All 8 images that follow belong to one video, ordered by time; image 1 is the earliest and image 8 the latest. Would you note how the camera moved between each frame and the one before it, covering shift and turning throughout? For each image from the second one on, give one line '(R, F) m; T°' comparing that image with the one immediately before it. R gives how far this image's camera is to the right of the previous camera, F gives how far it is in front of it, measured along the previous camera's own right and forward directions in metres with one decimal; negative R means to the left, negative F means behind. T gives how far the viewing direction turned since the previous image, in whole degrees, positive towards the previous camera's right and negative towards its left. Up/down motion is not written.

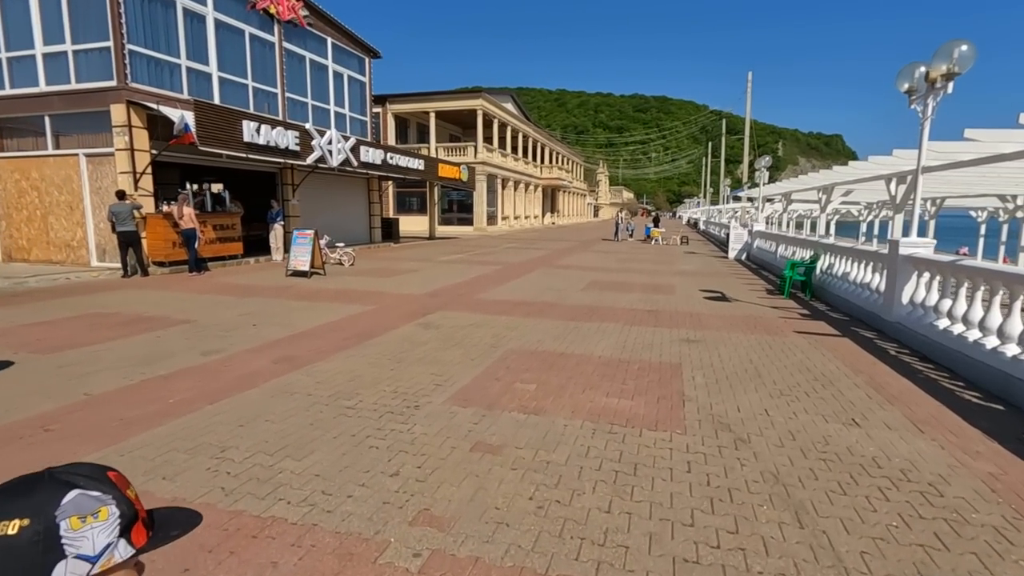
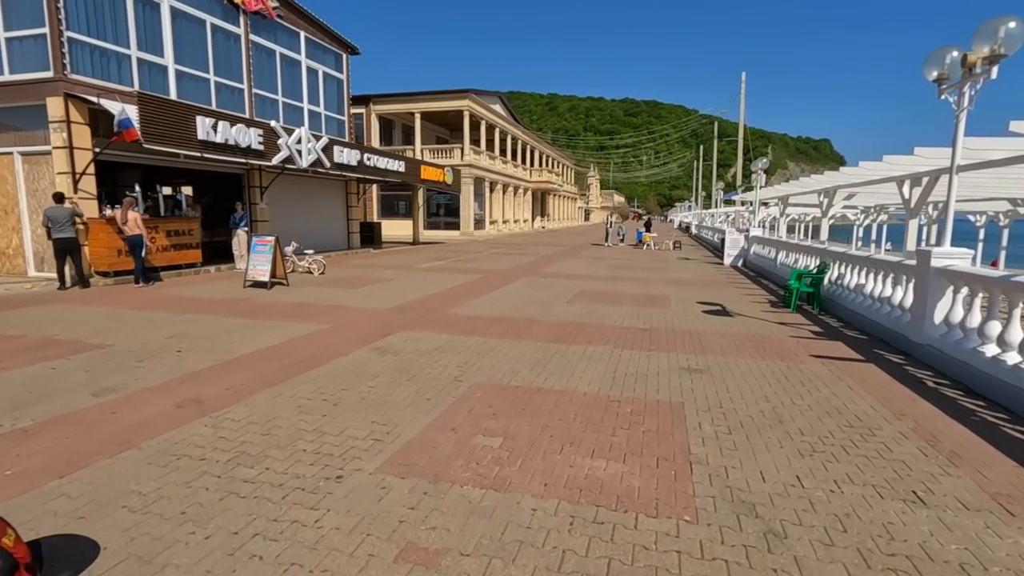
(+0.2, +1.1) m; +1°
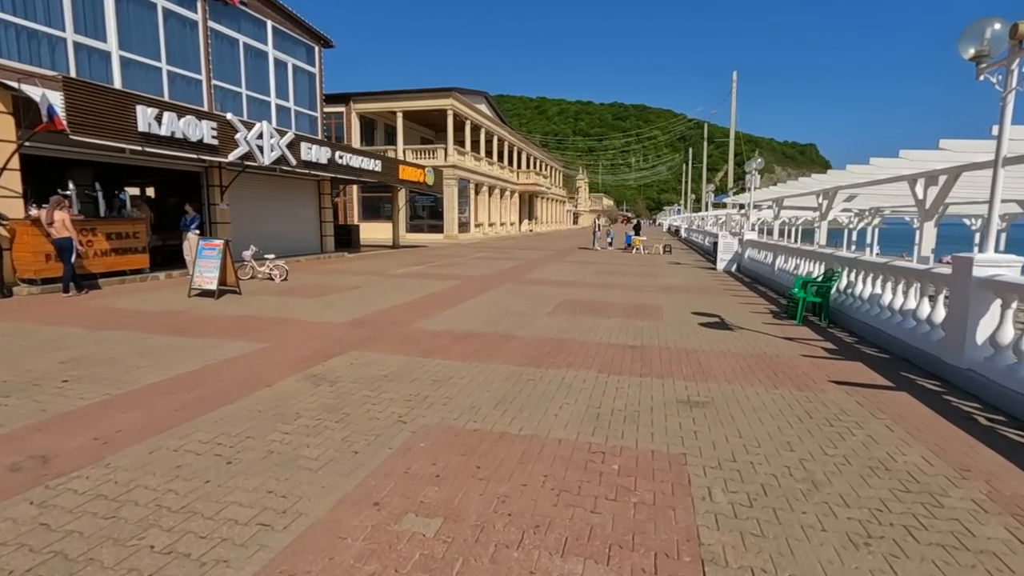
(+0.3, +1.1) m; +1°
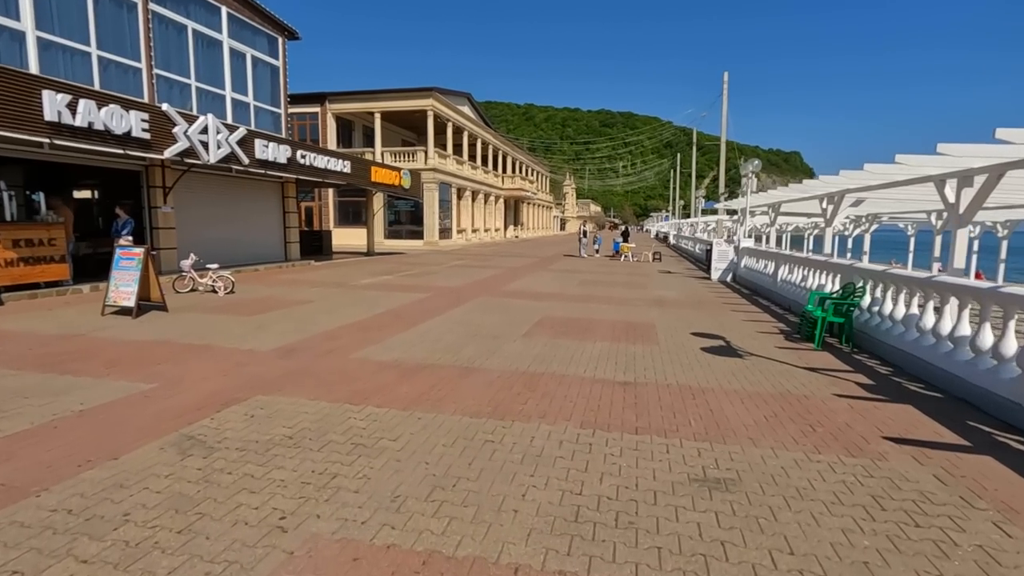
(+0.3, +1.4) m; +1°
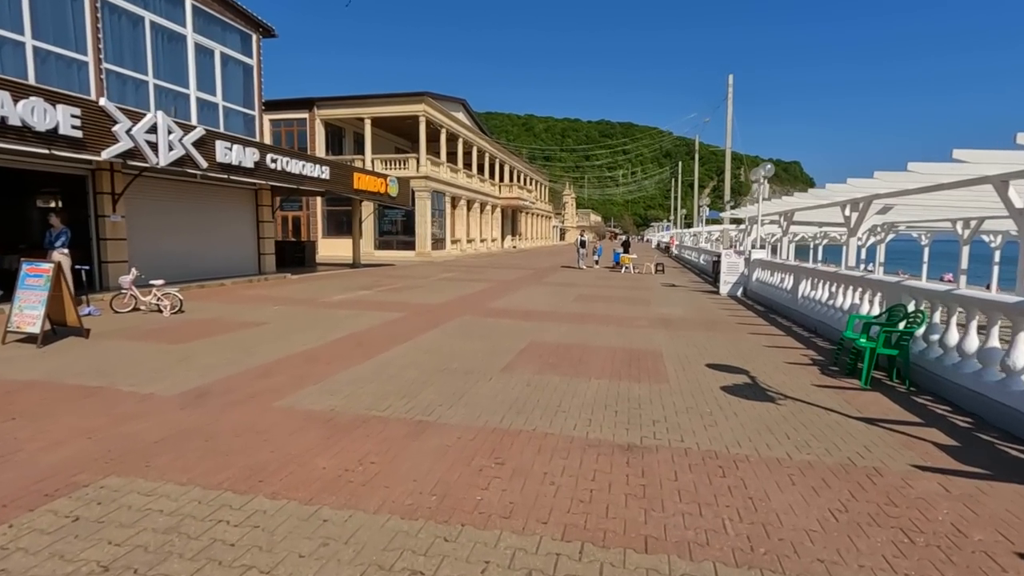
(+0.3, +1.4) m; 0°
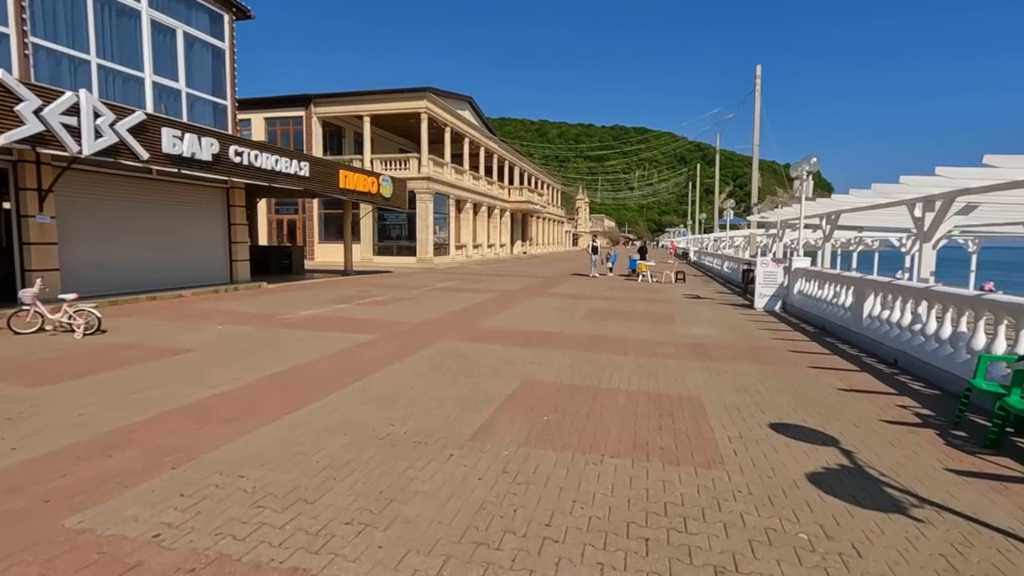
(+0.3, +2.1) m; -1°
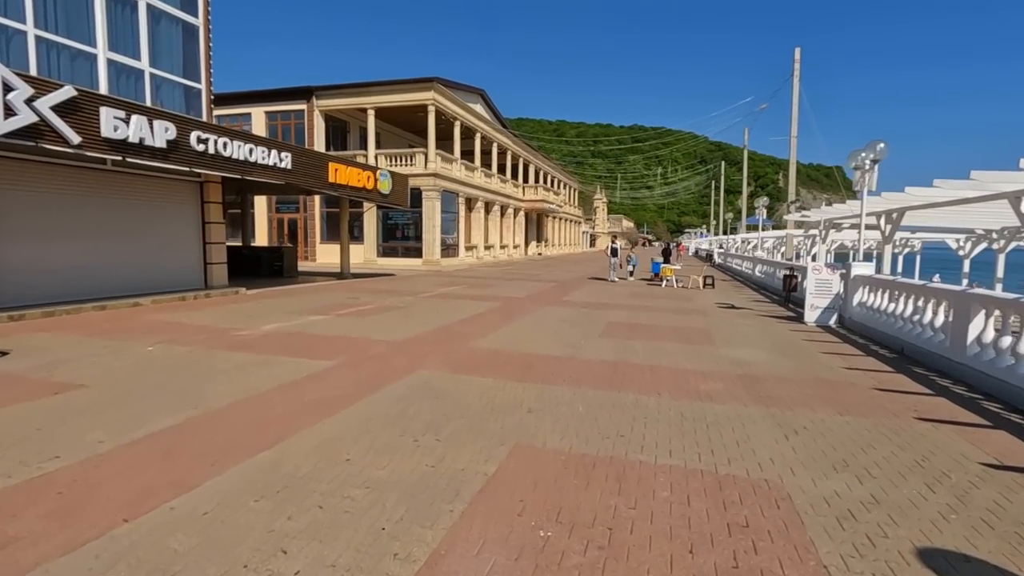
(+0.2, +1.9) m; -2°
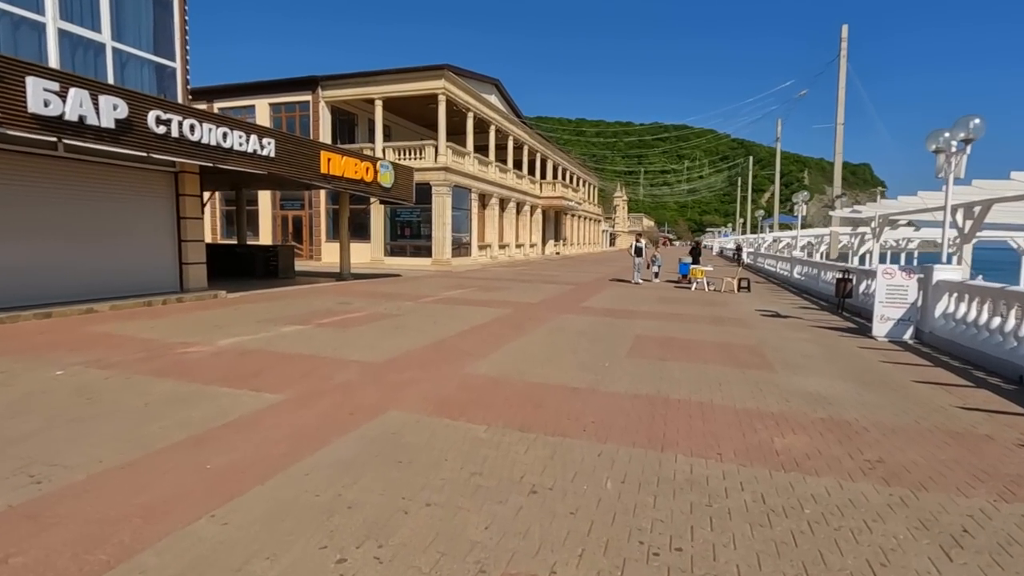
(+0.1, +1.7) m; -2°
